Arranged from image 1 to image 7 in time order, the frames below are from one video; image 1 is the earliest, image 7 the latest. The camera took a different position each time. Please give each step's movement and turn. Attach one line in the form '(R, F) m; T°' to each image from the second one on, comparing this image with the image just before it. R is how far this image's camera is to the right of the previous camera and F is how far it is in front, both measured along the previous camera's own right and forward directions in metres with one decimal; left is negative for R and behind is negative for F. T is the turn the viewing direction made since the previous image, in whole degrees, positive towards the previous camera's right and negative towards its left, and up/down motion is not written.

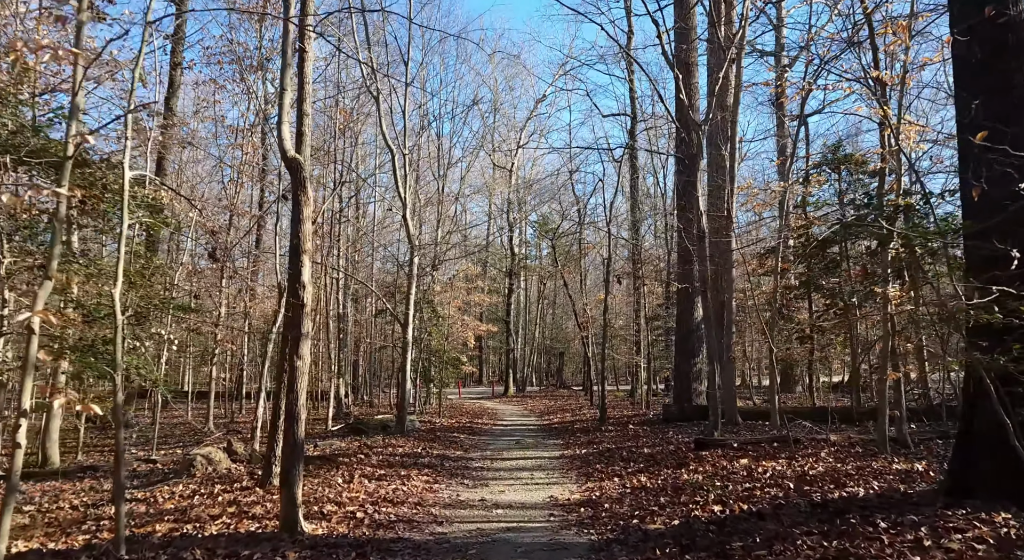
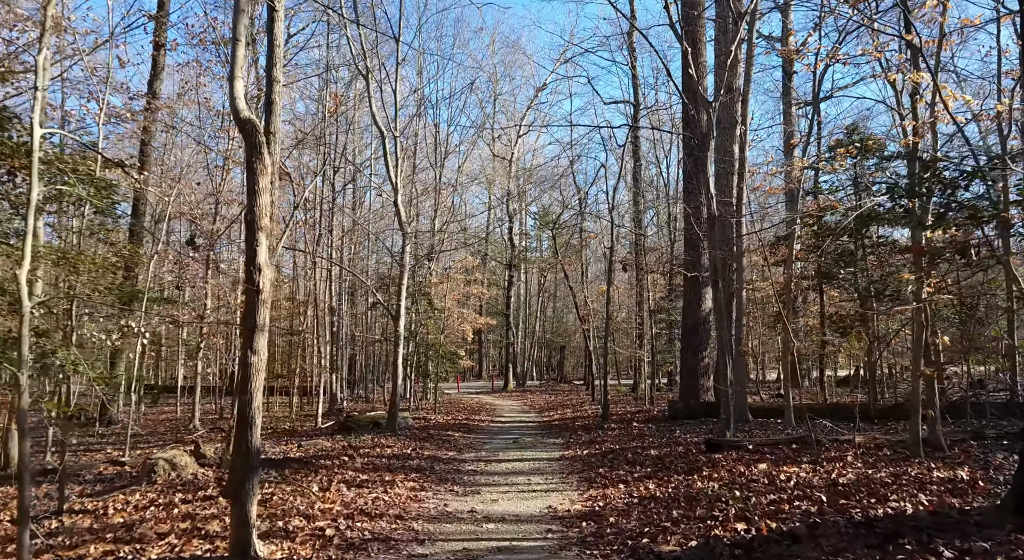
(+0.1, +0.9) m; 0°
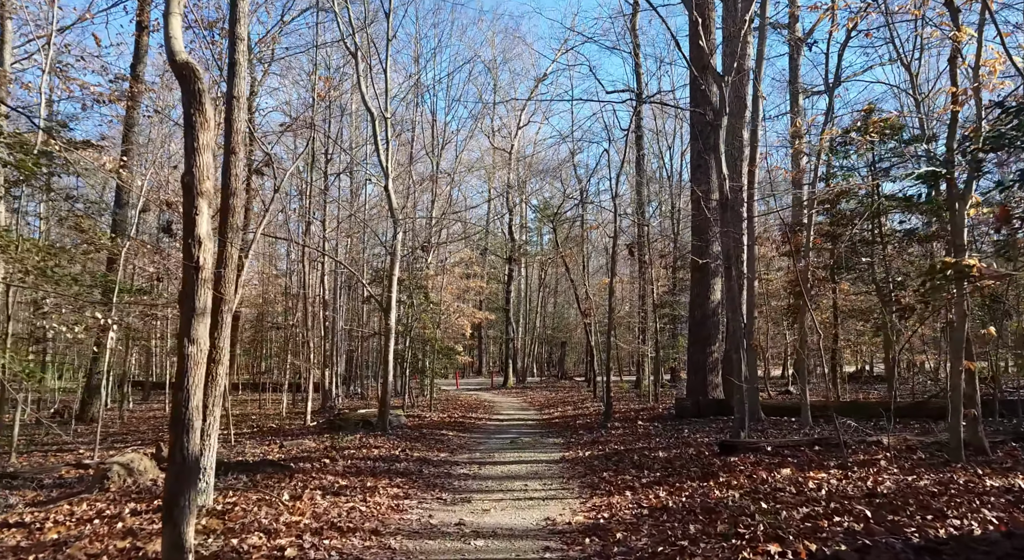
(+0.1, +0.8) m; 0°
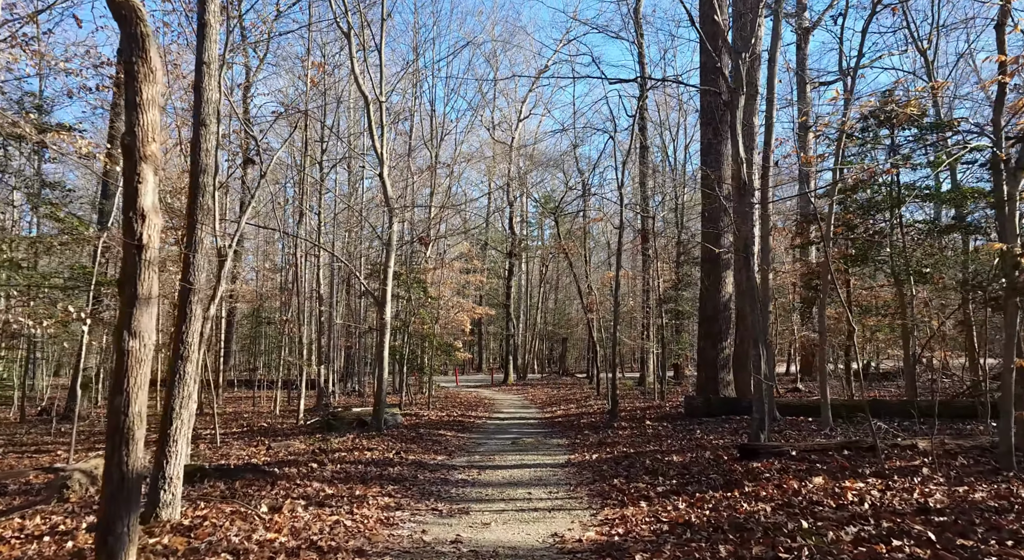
(0.0, +0.7) m; 0°
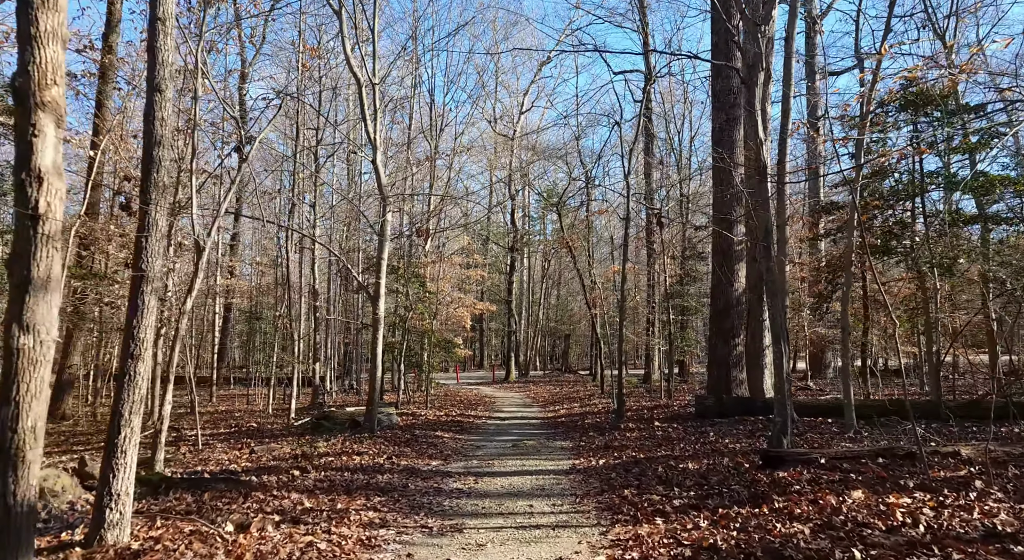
(0.0, +0.8) m; 0°
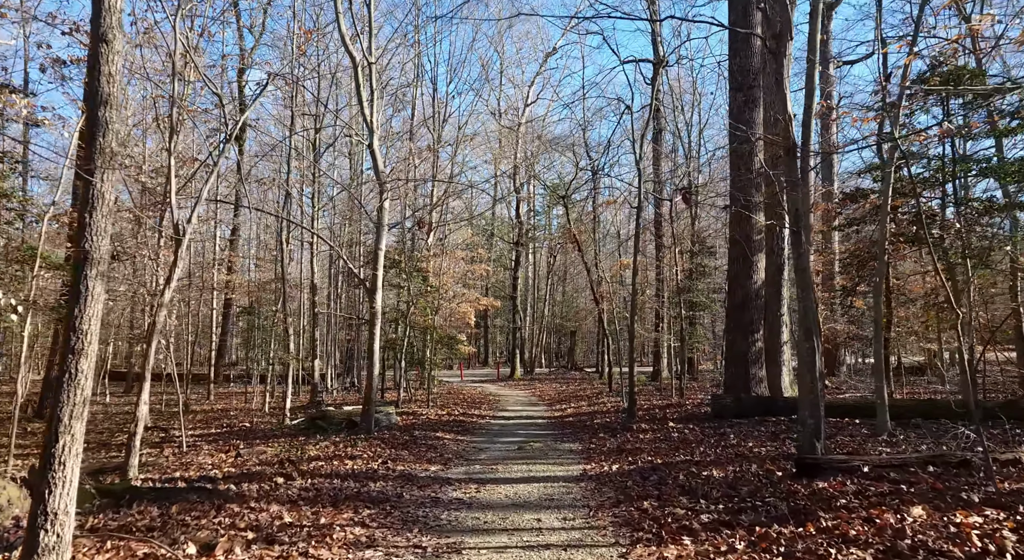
(0.0, +0.8) m; 0°
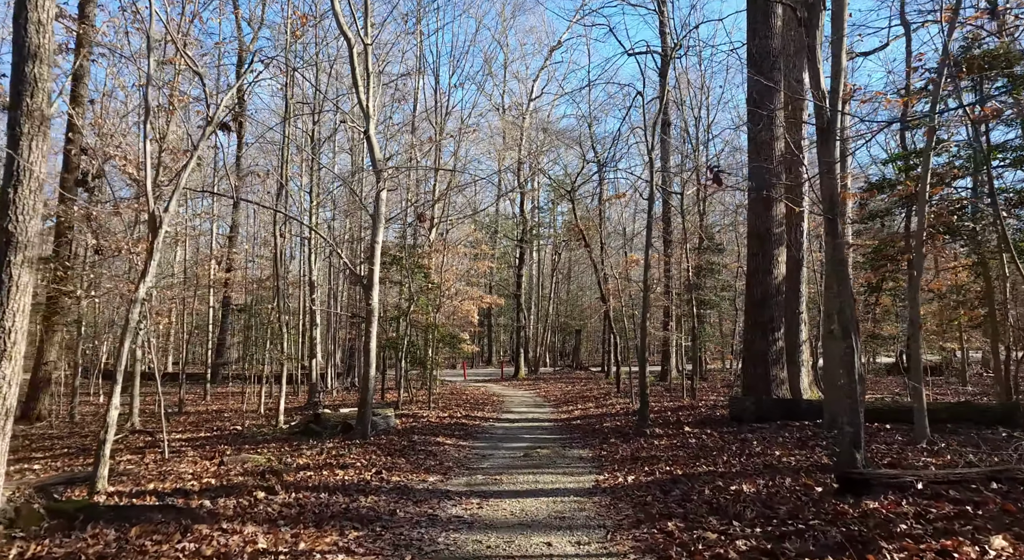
(0.0, +0.7) m; 0°
